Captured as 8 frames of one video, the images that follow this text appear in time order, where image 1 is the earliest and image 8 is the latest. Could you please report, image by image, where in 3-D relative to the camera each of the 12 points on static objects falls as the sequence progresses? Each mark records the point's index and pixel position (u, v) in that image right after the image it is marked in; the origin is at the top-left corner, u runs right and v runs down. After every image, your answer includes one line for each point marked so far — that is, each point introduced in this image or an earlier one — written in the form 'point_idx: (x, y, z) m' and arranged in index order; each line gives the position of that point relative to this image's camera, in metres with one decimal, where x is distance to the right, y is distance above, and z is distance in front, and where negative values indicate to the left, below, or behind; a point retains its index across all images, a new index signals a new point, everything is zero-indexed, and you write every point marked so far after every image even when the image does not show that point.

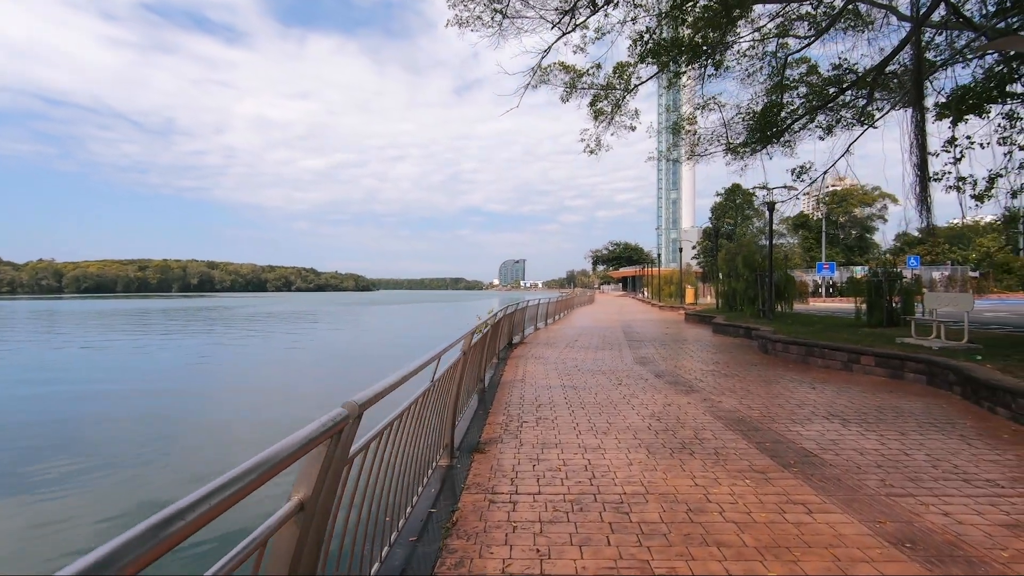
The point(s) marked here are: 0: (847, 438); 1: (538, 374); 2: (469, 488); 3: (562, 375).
0: (+3.0, -1.3, +4.8) m
1: (+0.4, -1.4, +8.9) m
2: (-0.3, -1.4, +3.8) m
3: (+0.8, -1.4, +8.6) m
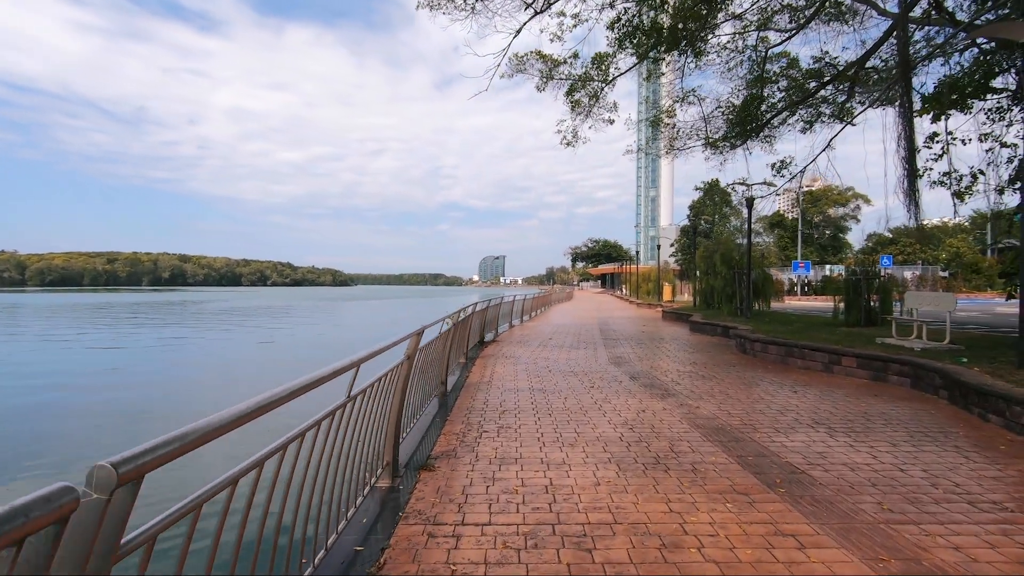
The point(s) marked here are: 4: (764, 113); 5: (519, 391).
0: (+2.6, -1.3, +4.4) m
1: (-0.1, -1.3, +8.4) m
2: (-0.6, -1.4, +3.2) m
3: (+0.3, -1.3, +8.0) m
4: (+6.9, +4.8, +14.8) m
5: (+0.1, -1.3, +7.0) m
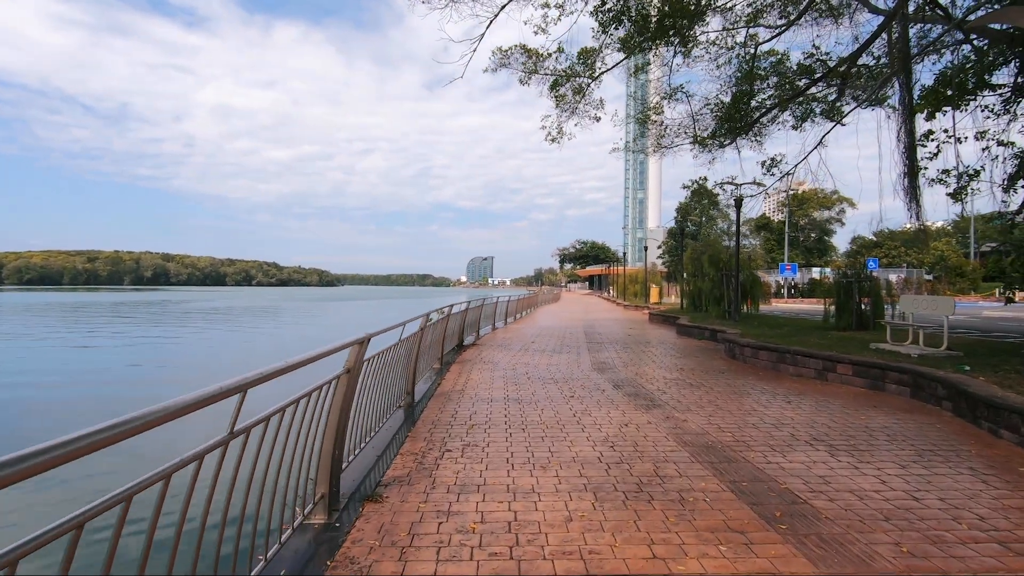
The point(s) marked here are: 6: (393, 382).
0: (+2.4, -1.4, +3.9) m
1: (-0.4, -1.4, +7.8) m
2: (-0.9, -1.4, +2.7) m
3: (-0.1, -1.3, +7.5) m
4: (+6.4, +4.7, +14.4) m
5: (-0.2, -1.4, +6.4) m
6: (-1.3, -1.0, +5.8) m
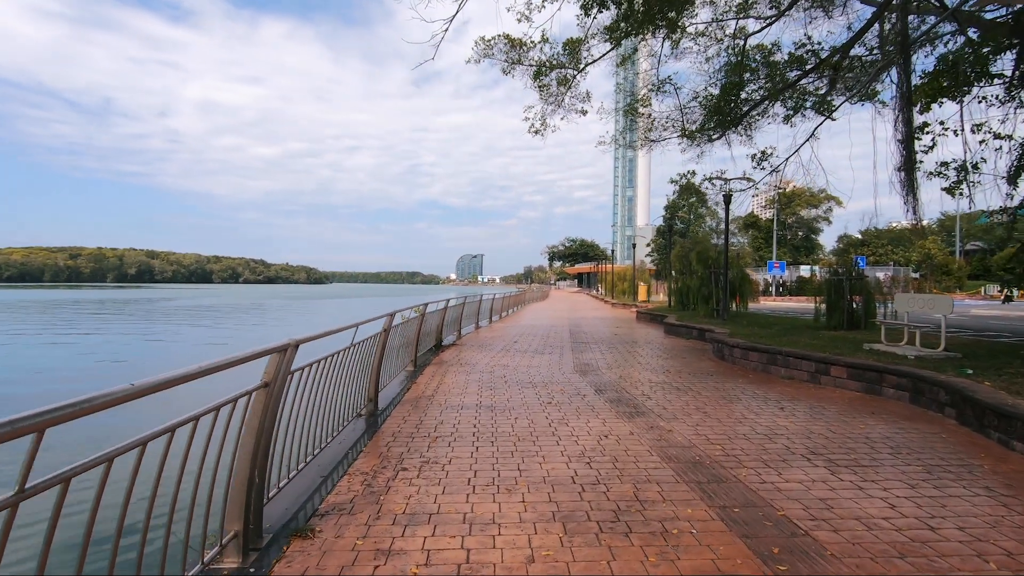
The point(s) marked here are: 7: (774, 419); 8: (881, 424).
0: (+2.1, -1.3, +3.5) m
1: (-0.8, -1.3, +7.3) m
2: (-1.1, -1.4, +2.2) m
3: (-0.4, -1.3, +7.0) m
4: (+6.0, +4.8, +14.0) m
5: (-0.5, -1.3, +5.9) m
6: (-1.6, -1.0, +5.3) m
7: (+2.7, -1.3, +5.5) m
8: (+3.6, -1.3, +5.3) m
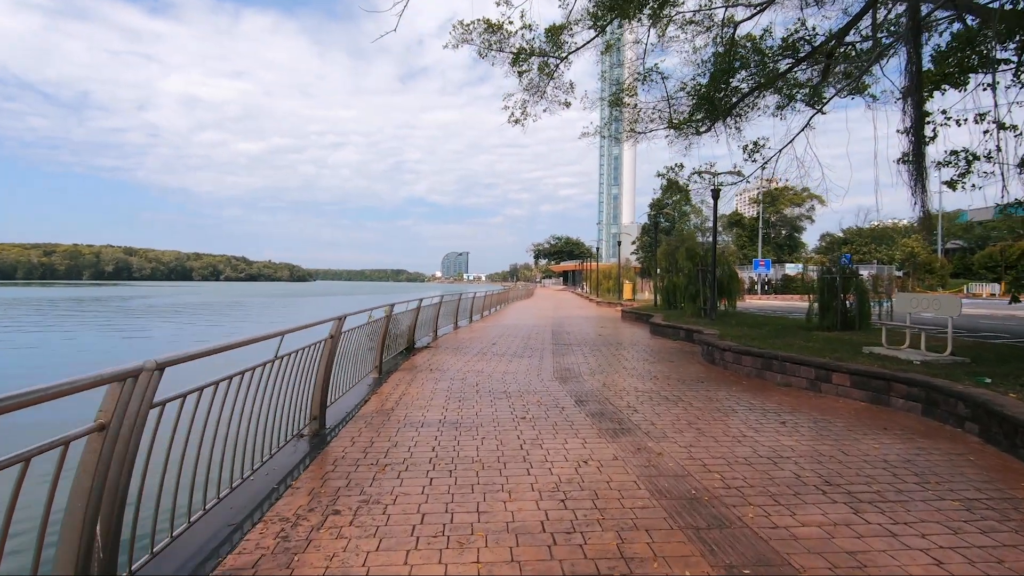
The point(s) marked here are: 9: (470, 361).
0: (+1.9, -1.4, +2.8) m
1: (-1.1, -1.3, +6.6) m
2: (-1.3, -1.4, +1.4) m
3: (-0.7, -1.3, +6.3) m
4: (+5.5, +4.8, +13.4) m
5: (-0.8, -1.3, +5.2) m
6: (-1.9, -1.0, +4.5) m
7: (+2.4, -1.3, +4.8) m
8: (+3.3, -1.3, +4.7) m
9: (-0.8, -1.3, +9.6) m
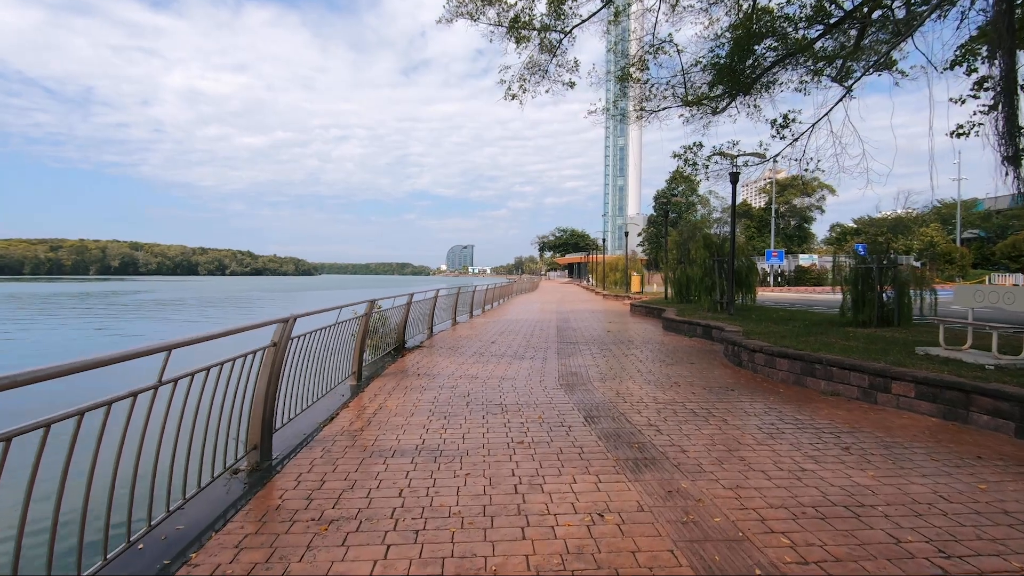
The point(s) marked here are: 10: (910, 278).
0: (+1.8, -1.3, +1.7) m
1: (-1.1, -1.3, +5.5) m
2: (-1.4, -1.4, +0.4) m
3: (-0.8, -1.3, +5.2) m
4: (+5.5, +5.0, +12.2) m
5: (-0.9, -1.3, +4.1) m
6: (-1.9, -1.0, +3.5) m
7: (+2.3, -1.3, +3.7) m
8: (+3.3, -1.3, +3.6) m
9: (-0.8, -1.2, +8.6) m
10: (+7.6, +0.2, +10.3) m
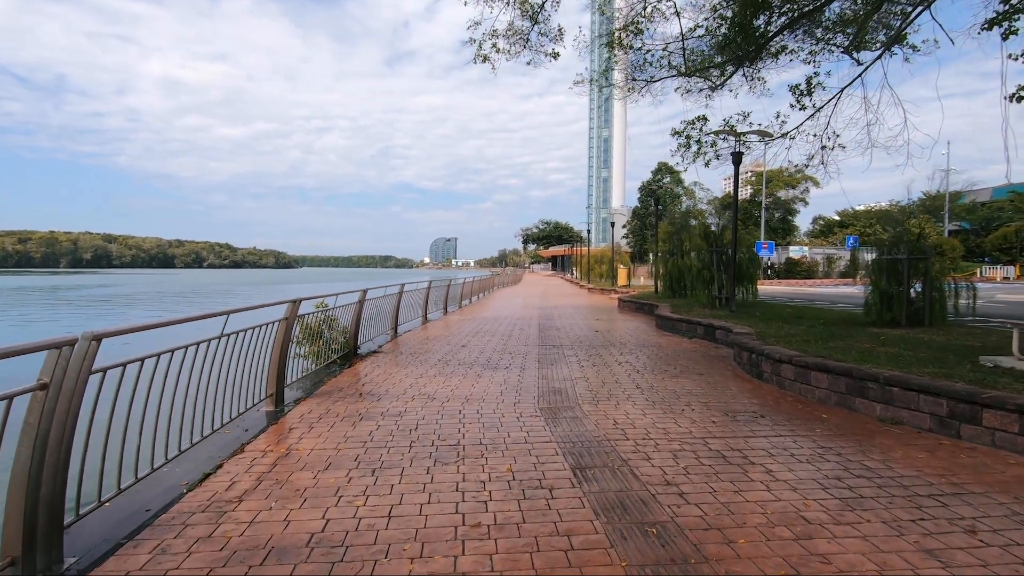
0: (+1.6, -1.3, +0.2) m
1: (-1.4, -1.2, +4.0) m
2: (-1.5, -1.4, -1.2) m
3: (-1.1, -1.2, +3.7) m
4: (+5.0, +5.1, +10.7) m
5: (-1.1, -1.3, +2.6) m
6: (-2.2, -1.0, +1.9) m
7: (+2.1, -1.3, +2.3) m
8: (+3.1, -1.3, +2.2) m
9: (-1.1, -1.1, +7.0) m
10: (+7.2, +0.3, +9.0) m
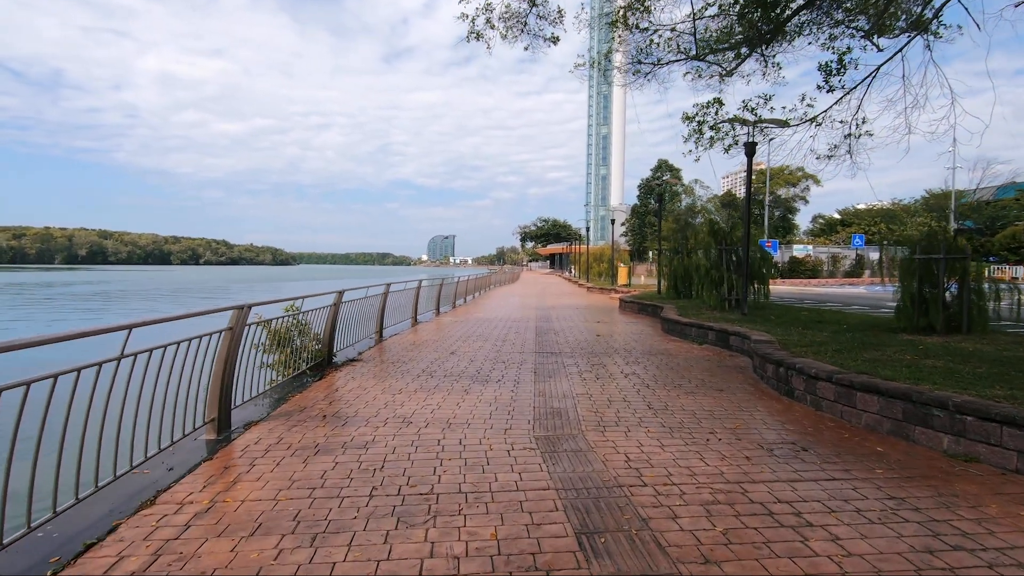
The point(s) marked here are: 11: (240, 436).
0: (+1.6, -1.4, -0.6) m
1: (-1.5, -1.3, +3.1) m
2: (-1.6, -1.5, -2.1) m
3: (-1.1, -1.3, +2.8) m
4: (+4.9, +5.1, +9.8) m
5: (-1.2, -1.3, +1.7) m
6: (-2.2, -1.0, +1.0) m
7: (+2.0, -1.3, +1.4) m
8: (+3.0, -1.3, +1.3) m
9: (-1.2, -1.2, +6.1) m
10: (+7.1, +0.2, +8.1) m
11: (-2.2, -1.3, +4.5) m
